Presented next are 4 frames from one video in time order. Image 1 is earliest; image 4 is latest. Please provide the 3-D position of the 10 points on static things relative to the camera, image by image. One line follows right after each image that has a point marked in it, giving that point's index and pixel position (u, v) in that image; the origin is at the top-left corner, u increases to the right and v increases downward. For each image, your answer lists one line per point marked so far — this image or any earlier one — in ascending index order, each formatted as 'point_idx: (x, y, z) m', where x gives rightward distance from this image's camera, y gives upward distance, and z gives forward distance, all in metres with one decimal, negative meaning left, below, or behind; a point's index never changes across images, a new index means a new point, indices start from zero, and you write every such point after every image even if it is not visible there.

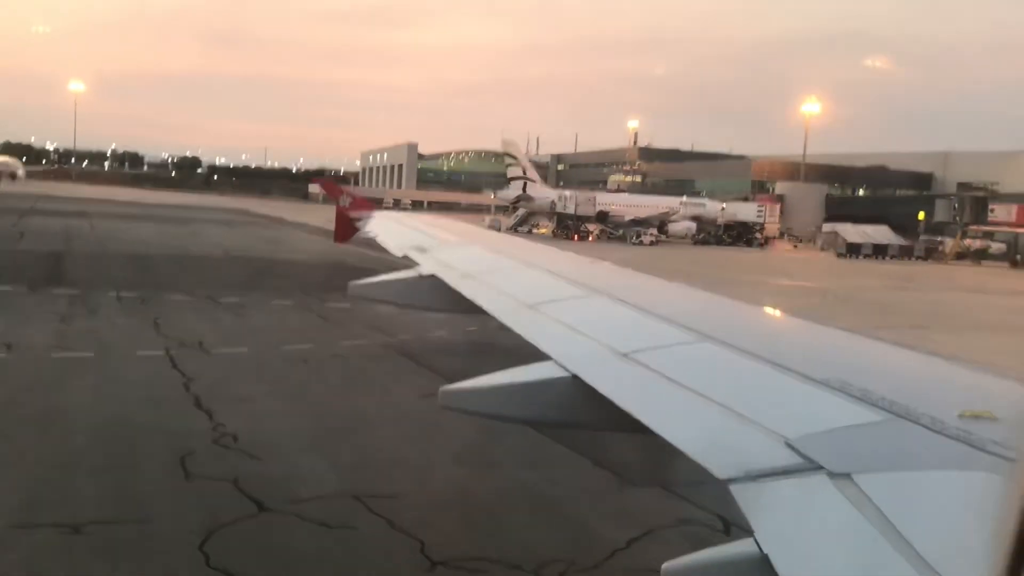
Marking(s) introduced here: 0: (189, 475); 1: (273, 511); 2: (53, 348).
0: (-2.3, -1.3, +5.6) m
1: (-1.5, -1.5, +5.1) m
2: (-5.8, -0.8, +9.9) m
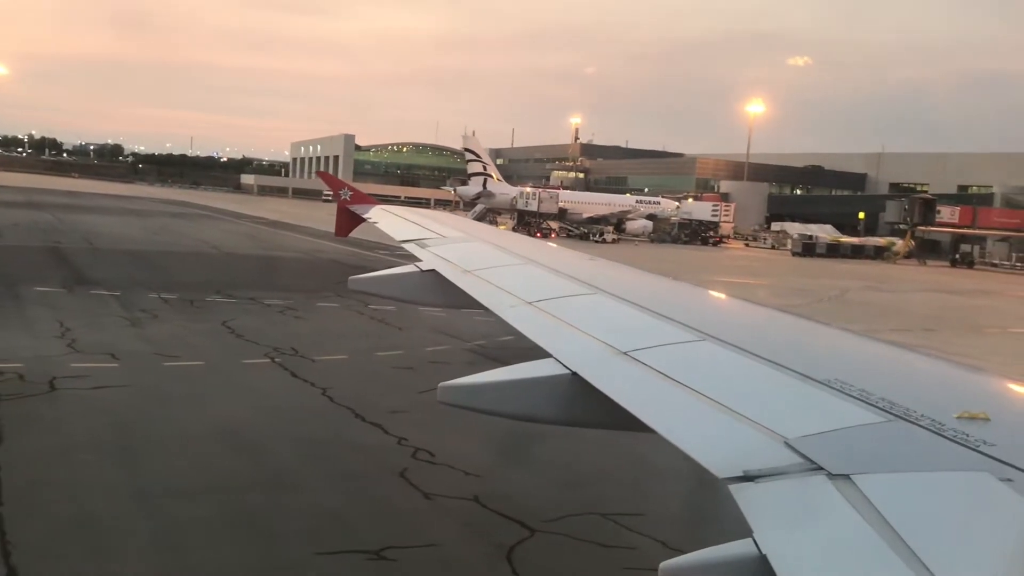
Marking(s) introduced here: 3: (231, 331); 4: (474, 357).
0: (-0.6, -1.5, +5.5) m
1: (+0.2, -1.6, +5.1) m
2: (-4.3, -0.8, +9.6) m
3: (-4.3, -0.7, +12.1) m
4: (-0.5, -1.0, +11.9) m
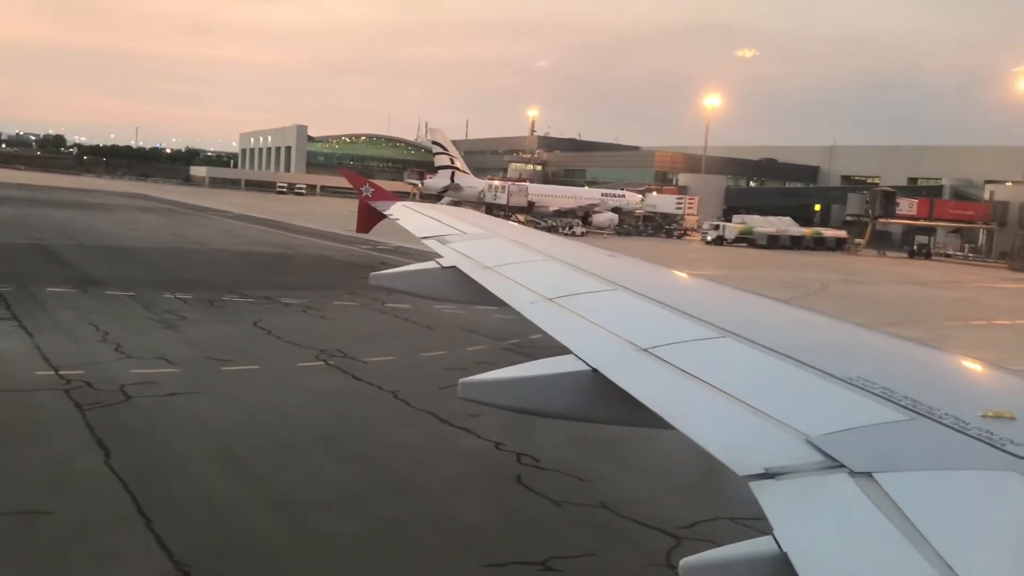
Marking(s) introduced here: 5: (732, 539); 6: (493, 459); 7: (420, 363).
0: (+0.3, -1.5, +5.5) m
1: (+1.1, -1.6, +5.1) m
2: (-3.6, -0.9, +9.4) m
3: (-3.7, -0.7, +11.9) m
4: (+0.1, -1.0, +11.9) m
5: (+1.5, -1.7, +5.1) m
6: (-0.2, -1.4, +6.4) m
7: (-1.3, -1.0, +10.5) m
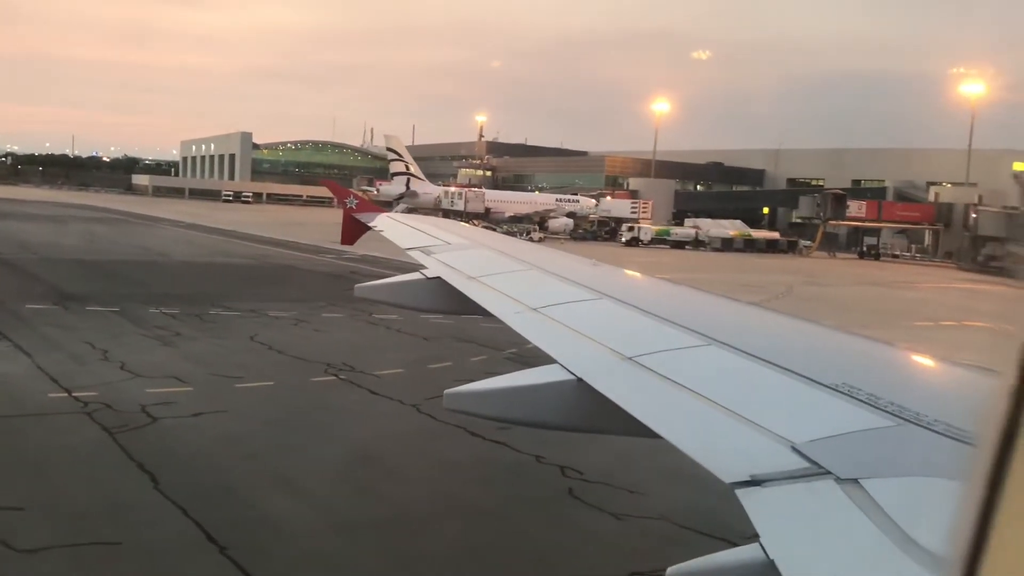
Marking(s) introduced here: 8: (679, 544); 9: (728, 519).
0: (+0.7, -1.6, +5.5) m
1: (+1.5, -1.7, +5.2) m
2: (-3.4, -1.1, +9.2) m
3: (-3.7, -0.9, +11.7) m
4: (+0.1, -1.2, +11.9) m
5: (+1.9, -1.7, +5.2) m
6: (+0.2, -1.5, +6.4) m
7: (-1.1, -1.2, +10.4) m
8: (+1.1, -1.7, +5.1) m
9: (+1.5, -1.7, +5.7) m
